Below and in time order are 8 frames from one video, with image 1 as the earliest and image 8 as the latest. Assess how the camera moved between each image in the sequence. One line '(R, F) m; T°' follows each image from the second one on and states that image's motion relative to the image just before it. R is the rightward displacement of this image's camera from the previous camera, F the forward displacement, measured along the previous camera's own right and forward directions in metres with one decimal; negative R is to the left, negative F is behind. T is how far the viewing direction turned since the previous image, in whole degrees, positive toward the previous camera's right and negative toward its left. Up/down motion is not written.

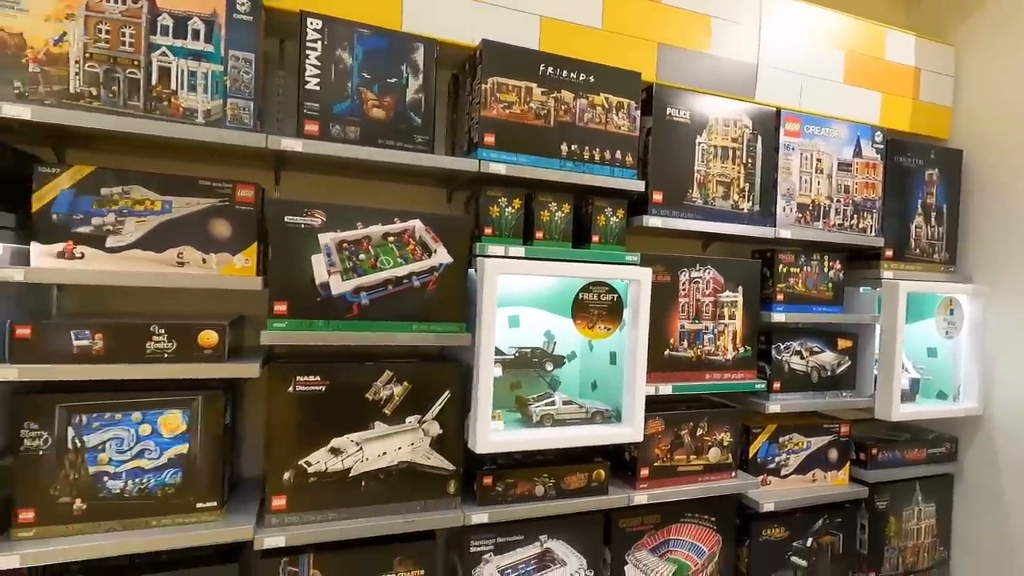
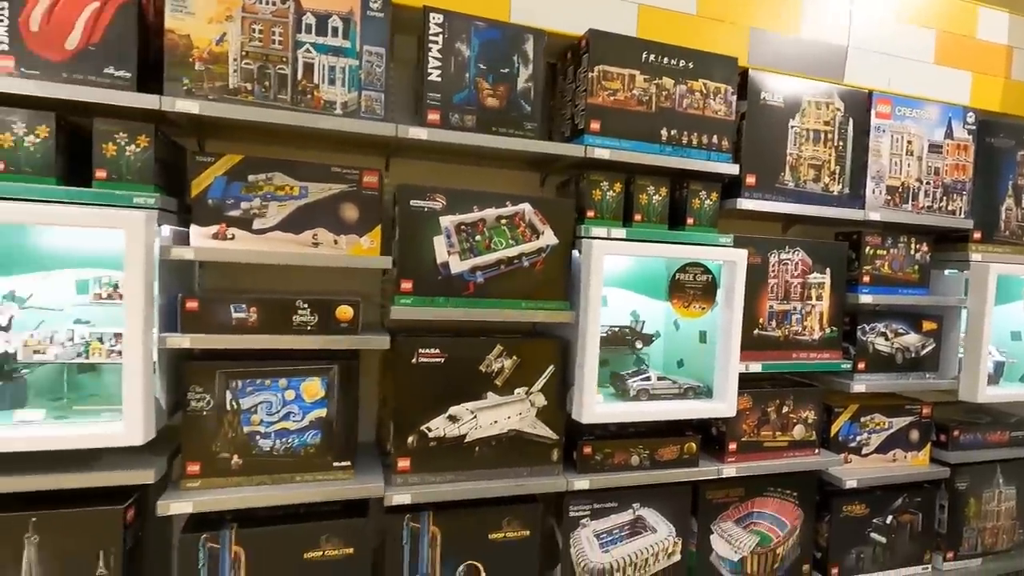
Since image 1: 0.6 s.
(-0.2, -0.1) m; -3°
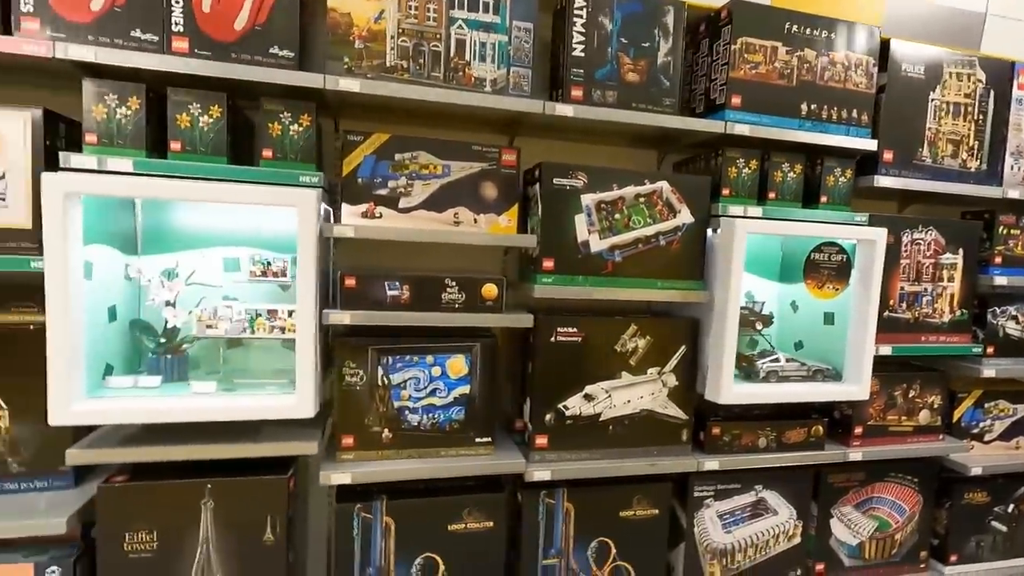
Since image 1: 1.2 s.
(-0.4, 0.0) m; -3°
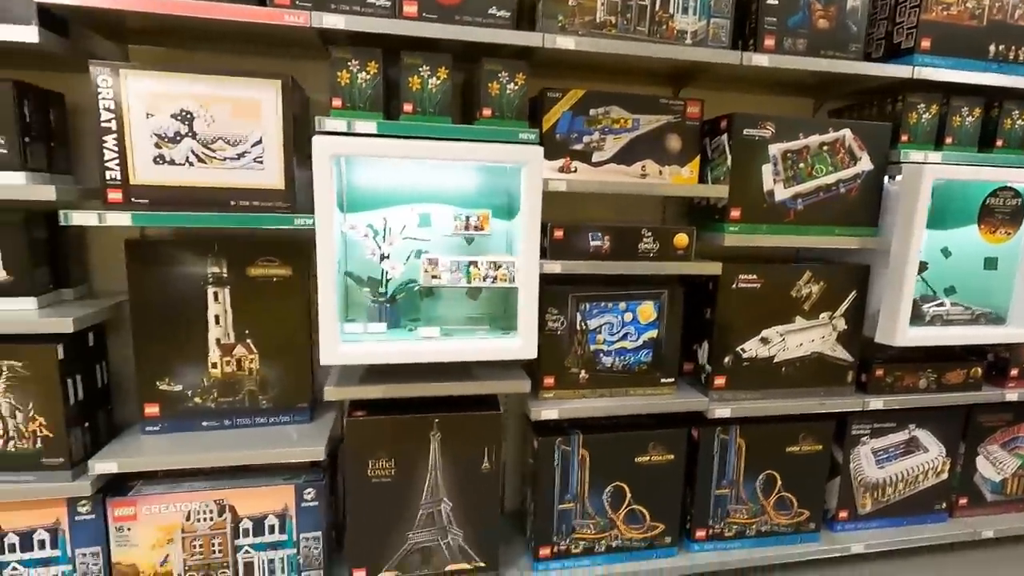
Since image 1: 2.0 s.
(-0.5, -0.1) m; -3°
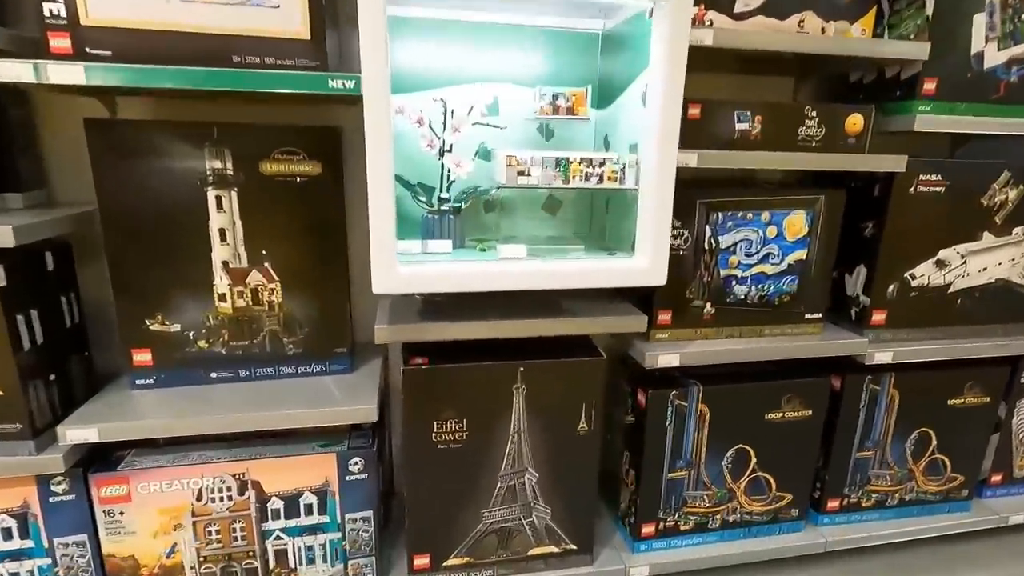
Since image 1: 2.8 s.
(-0.2, +0.4) m; 0°
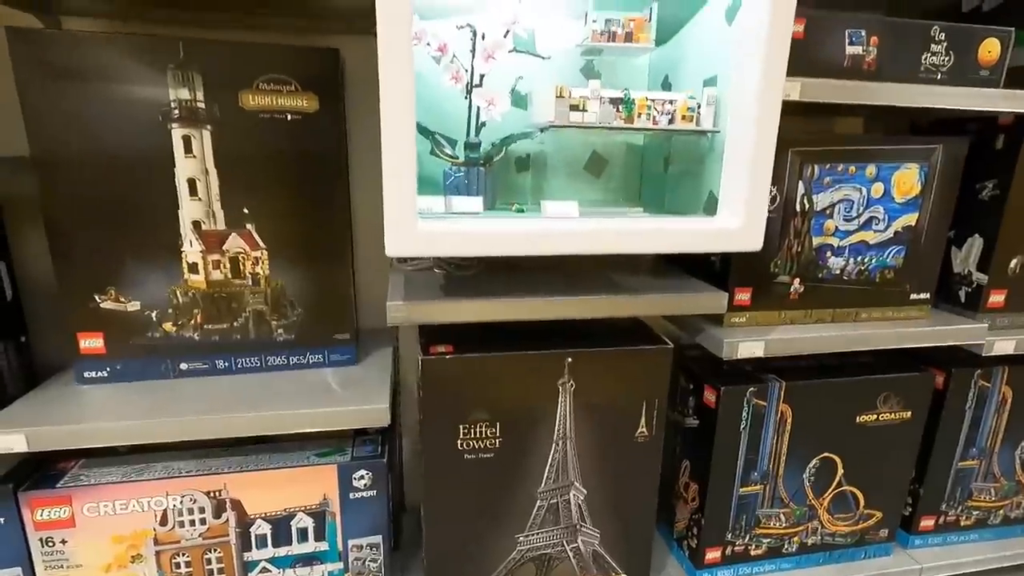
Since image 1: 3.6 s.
(-0.1, +0.3) m; 0°
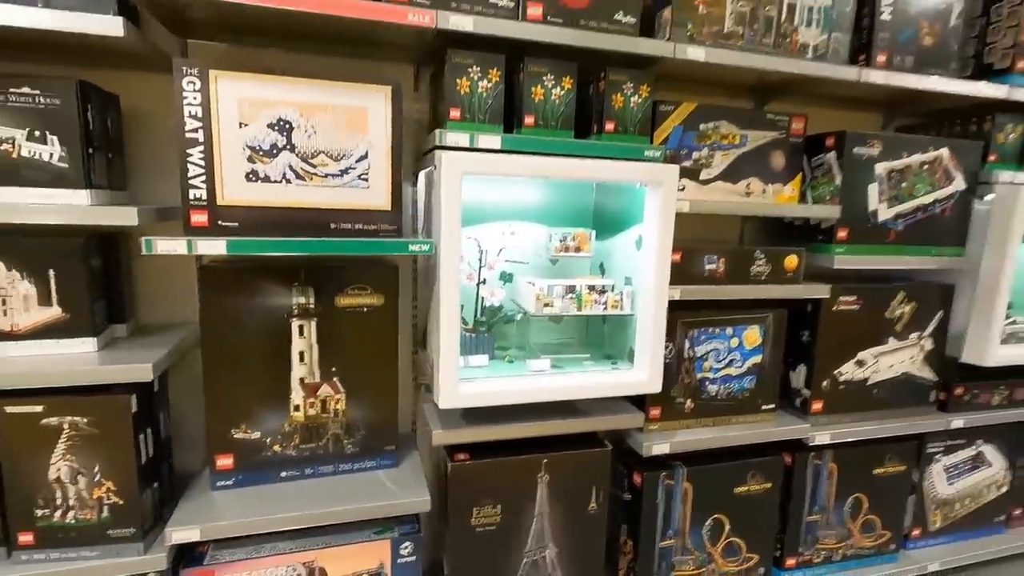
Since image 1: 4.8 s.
(-0.1, -0.6) m; +5°
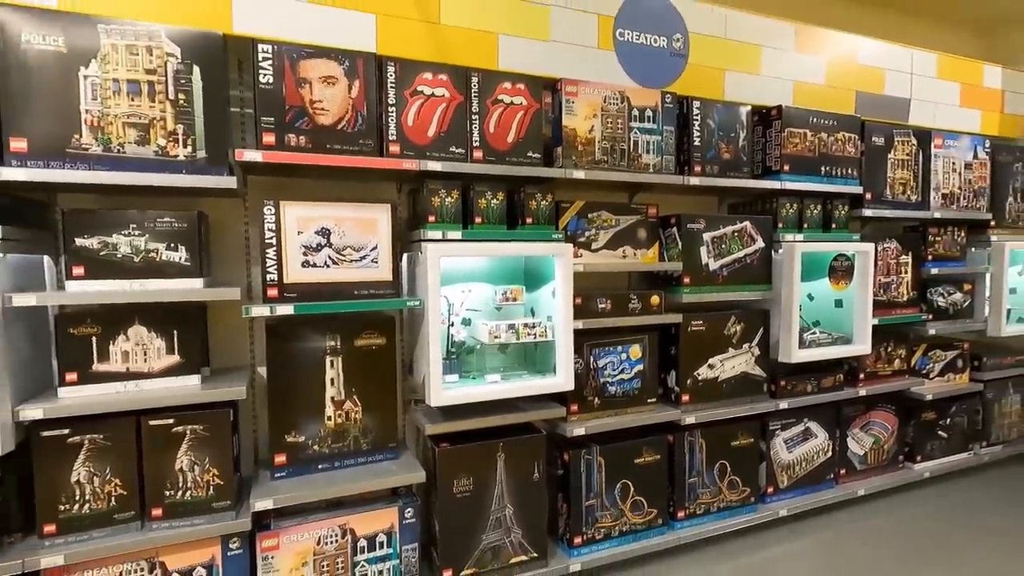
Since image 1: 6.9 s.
(-0.1, -0.8) m; +6°
